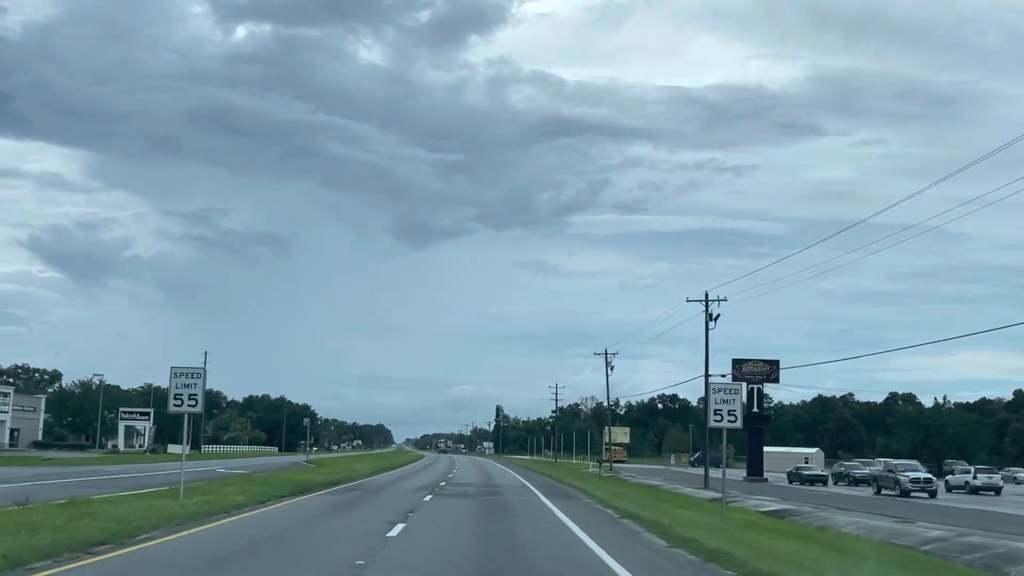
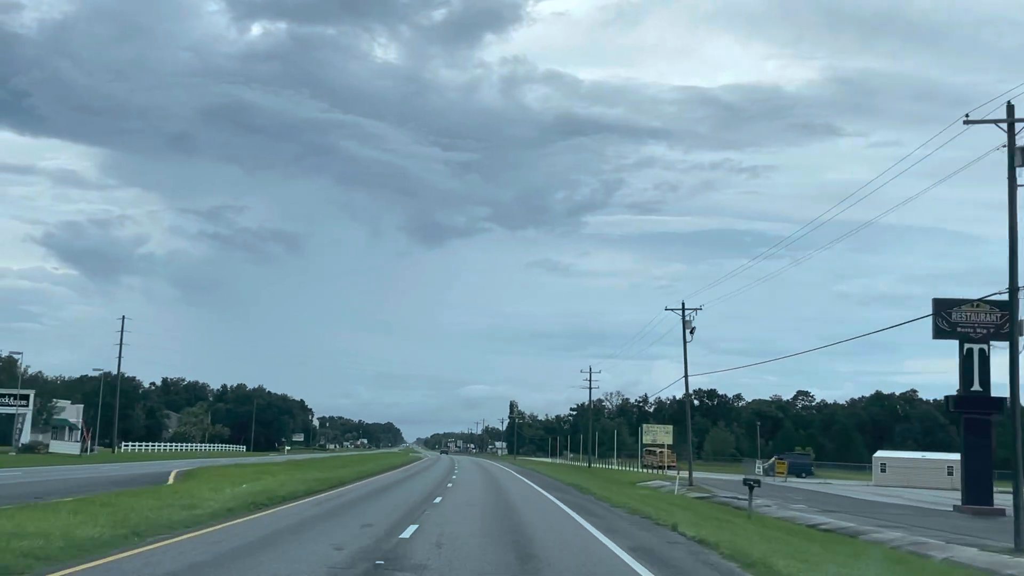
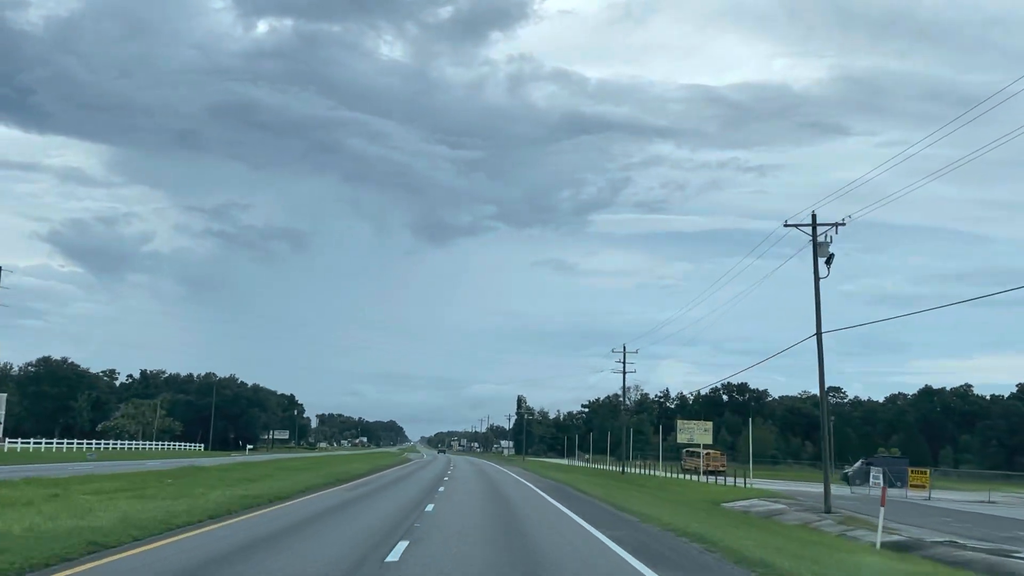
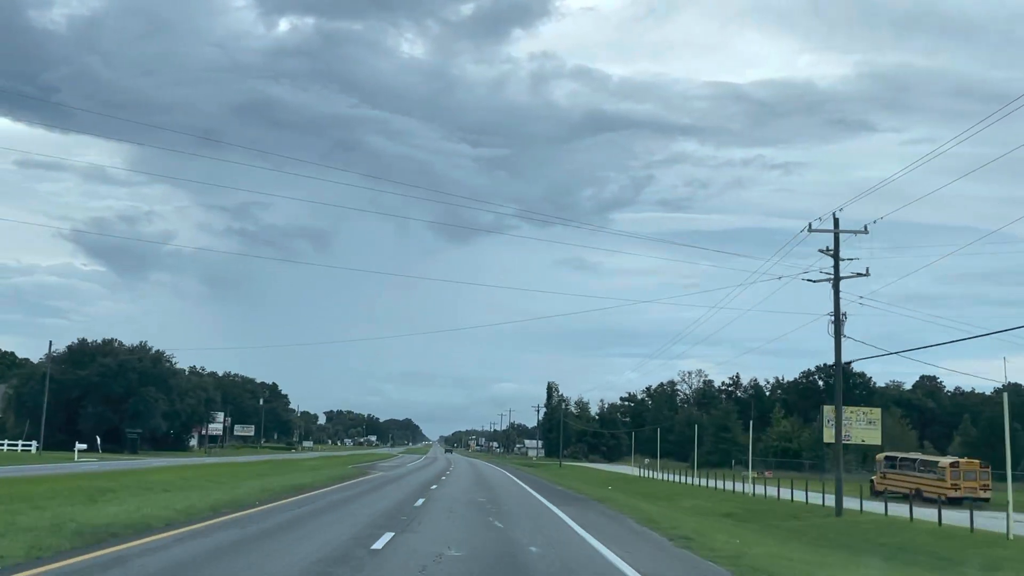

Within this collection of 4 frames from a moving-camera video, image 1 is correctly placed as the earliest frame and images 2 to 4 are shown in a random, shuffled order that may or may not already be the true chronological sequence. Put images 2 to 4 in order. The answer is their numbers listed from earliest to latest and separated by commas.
2, 3, 4
